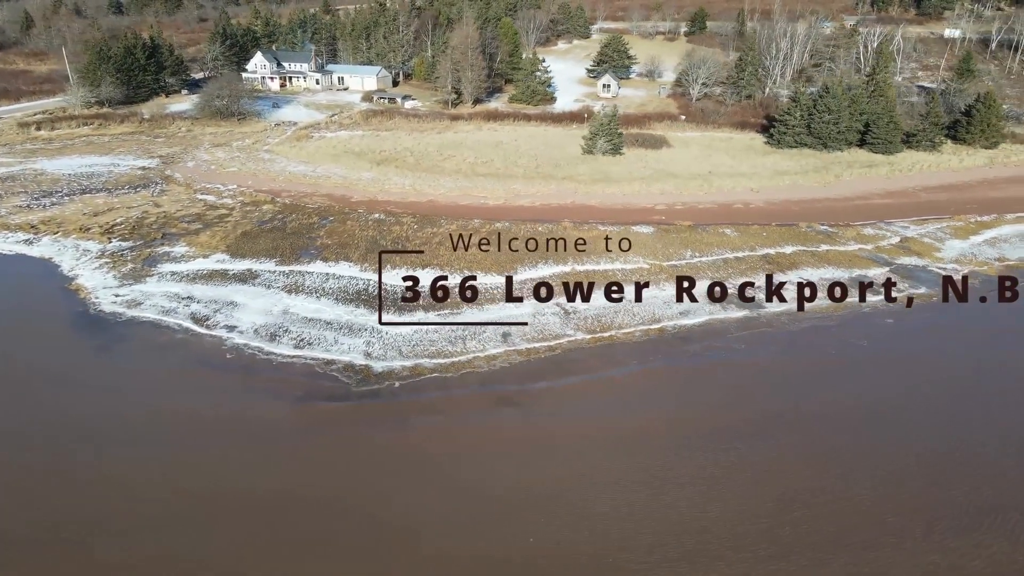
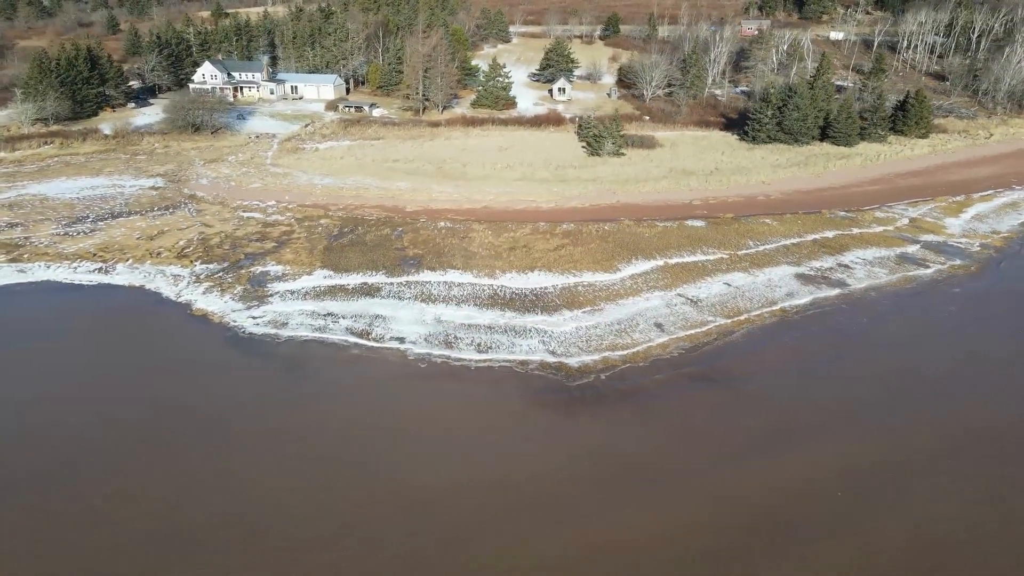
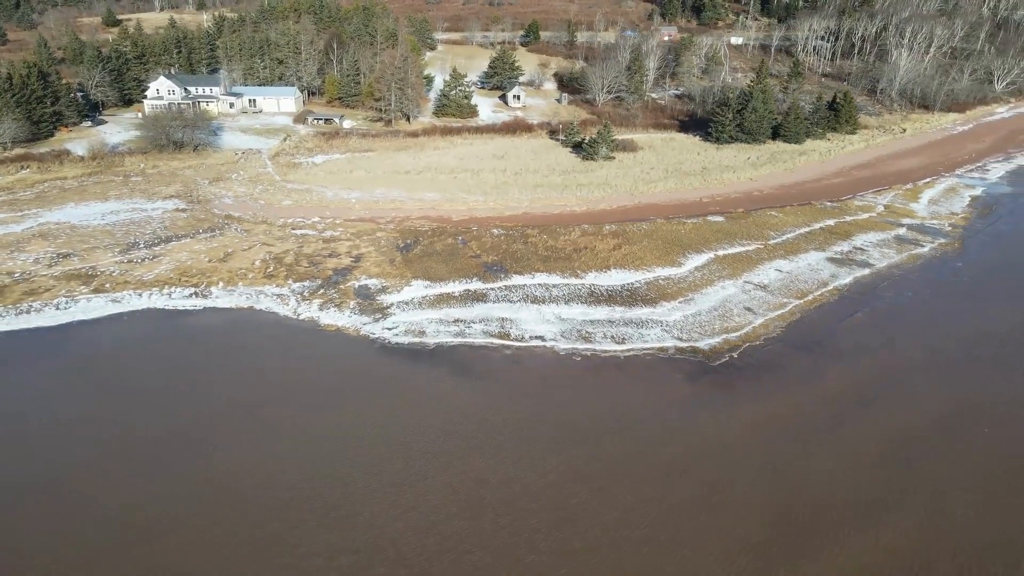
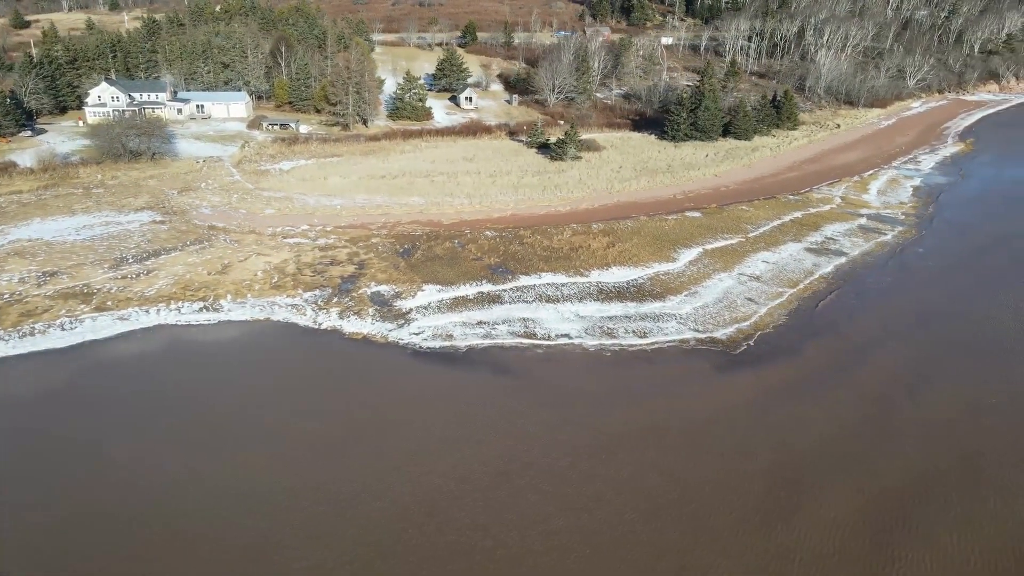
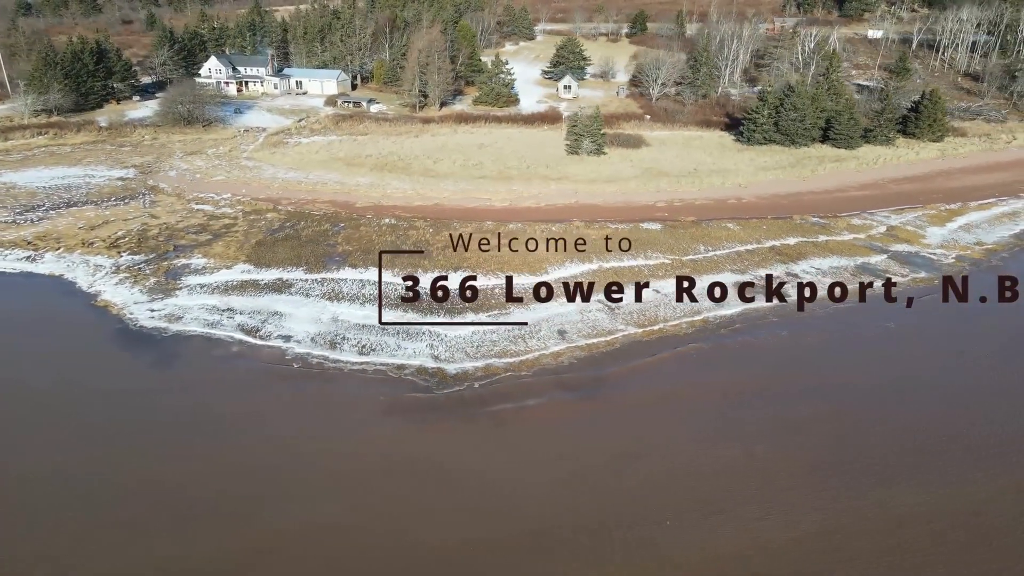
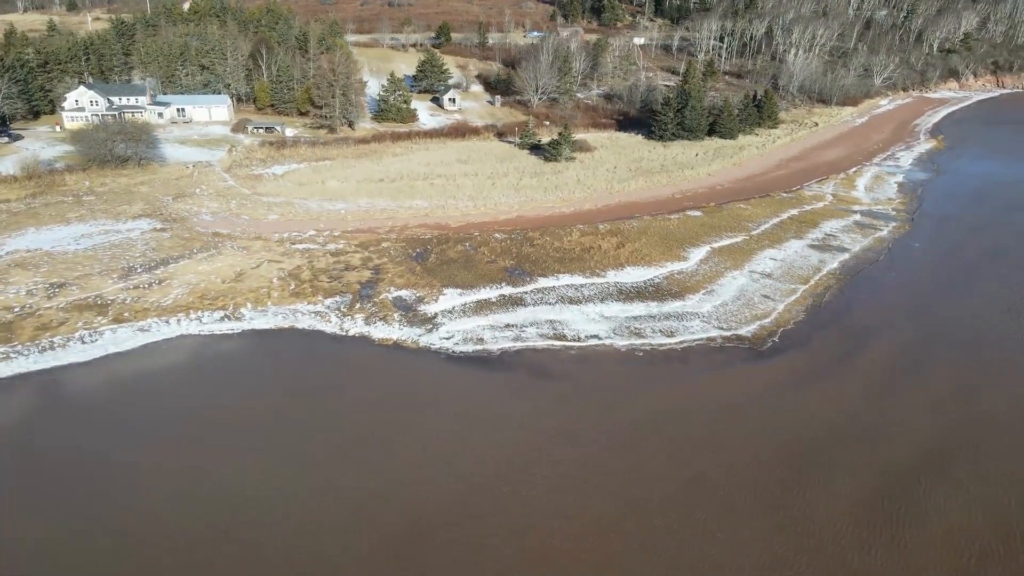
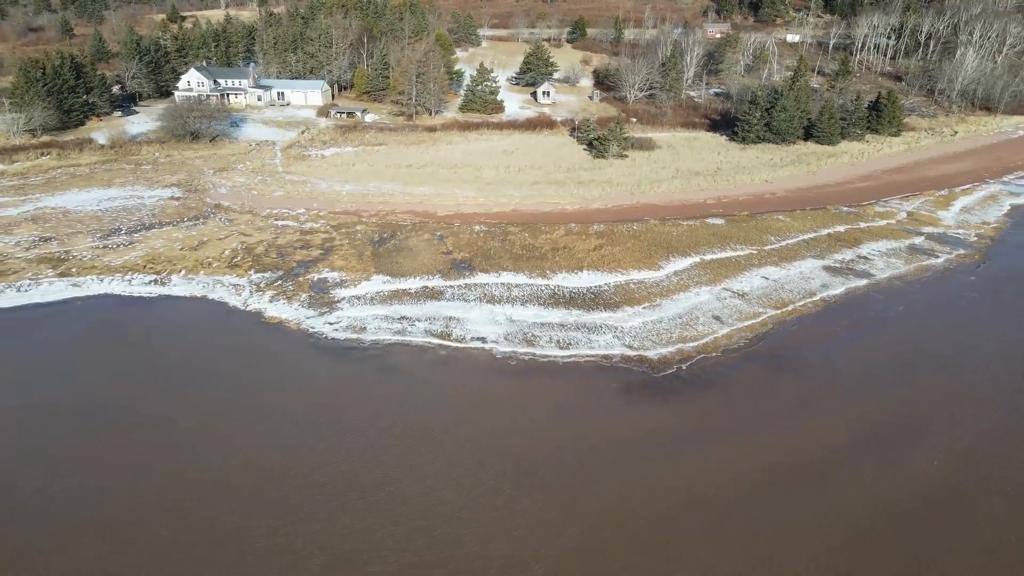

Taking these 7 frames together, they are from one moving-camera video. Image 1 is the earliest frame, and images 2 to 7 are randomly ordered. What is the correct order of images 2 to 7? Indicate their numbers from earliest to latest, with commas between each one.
5, 2, 7, 3, 4, 6
